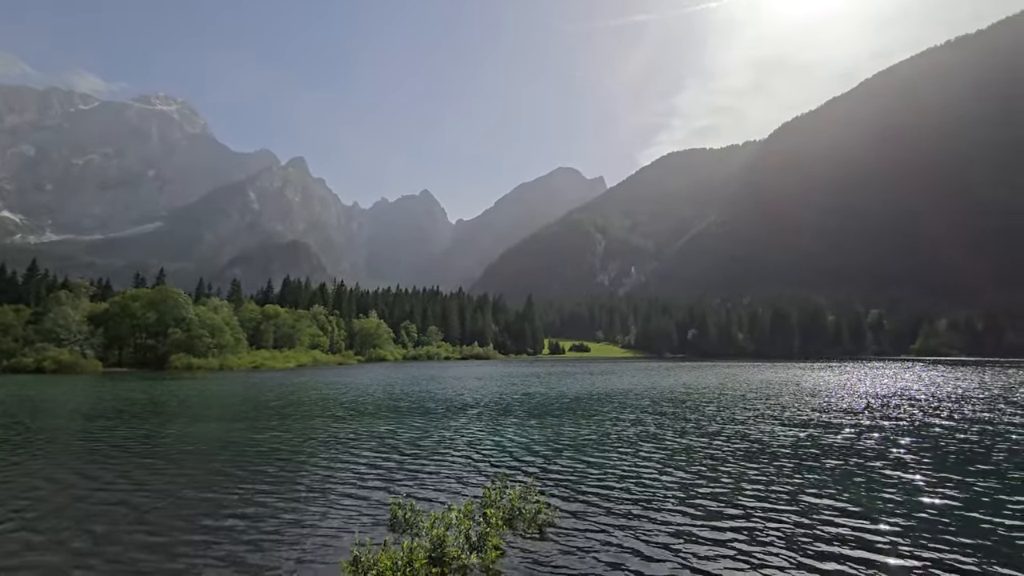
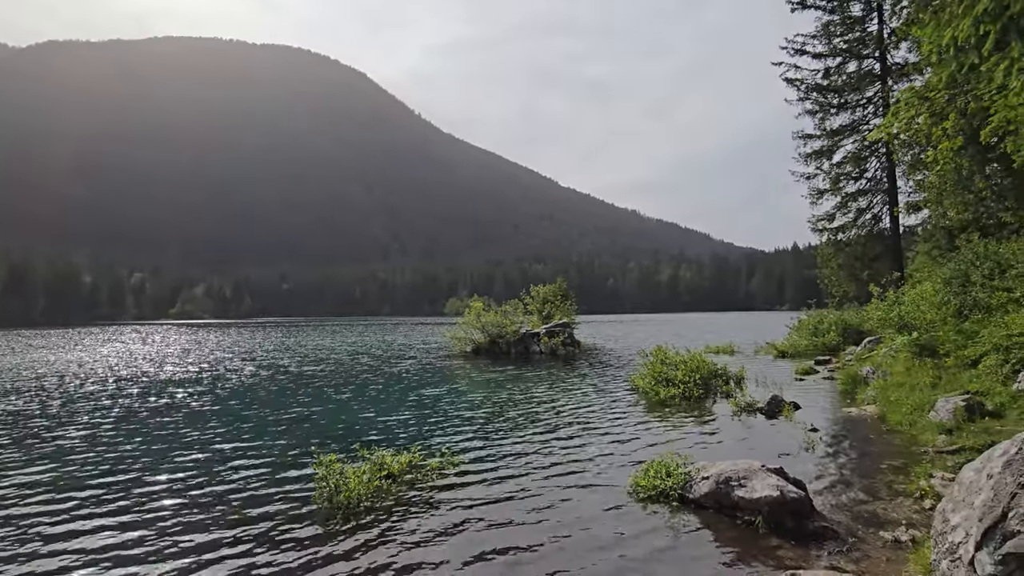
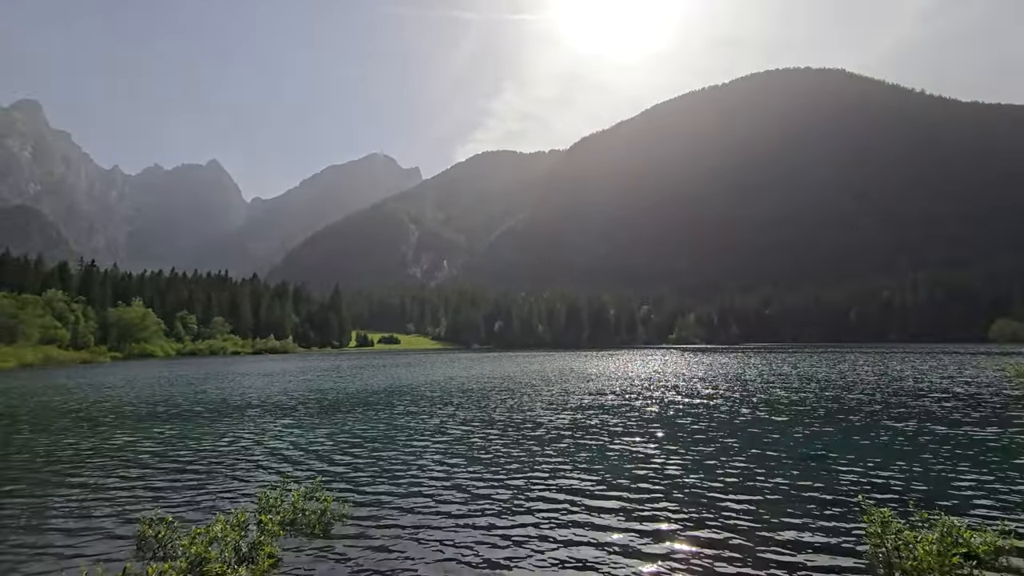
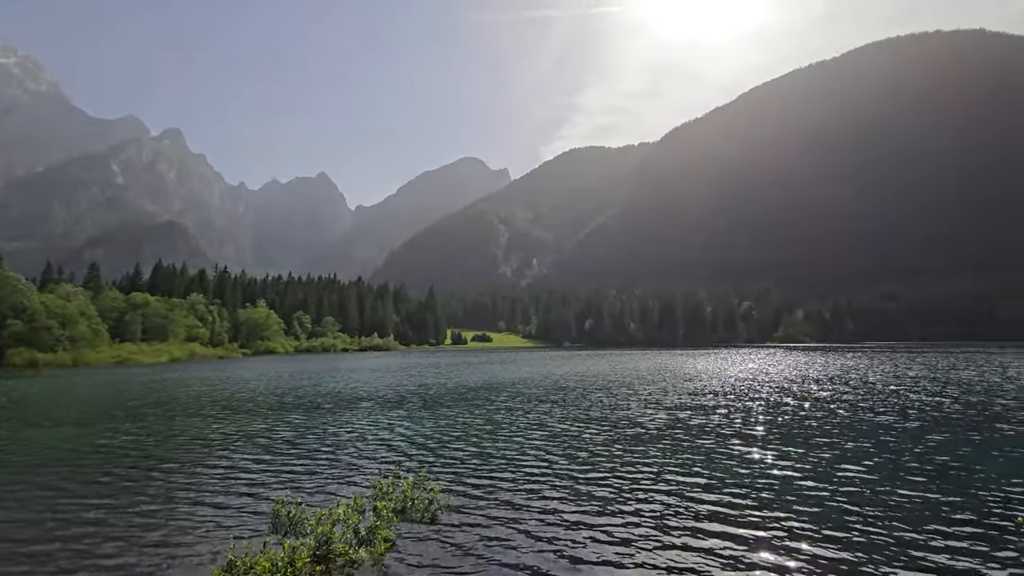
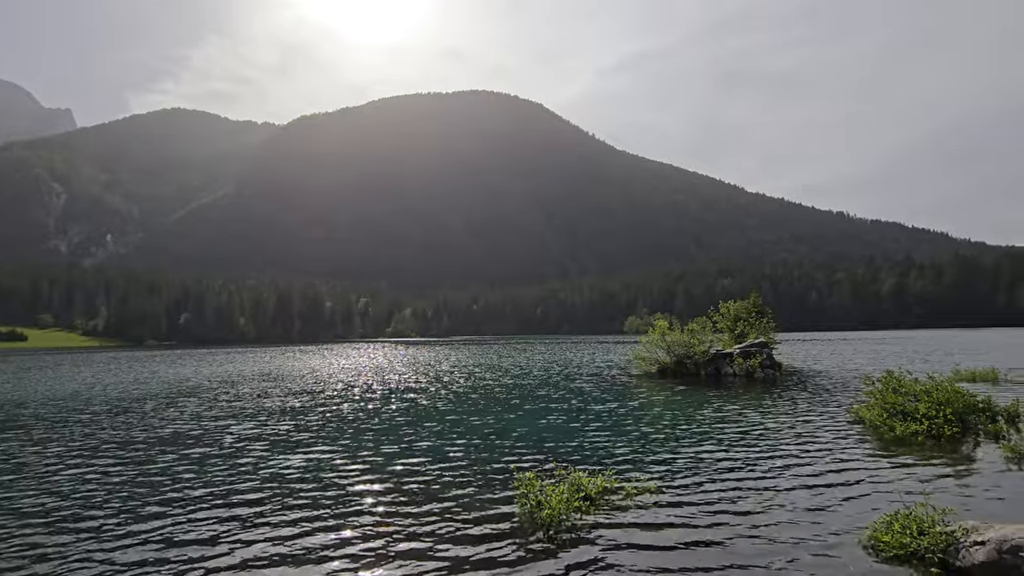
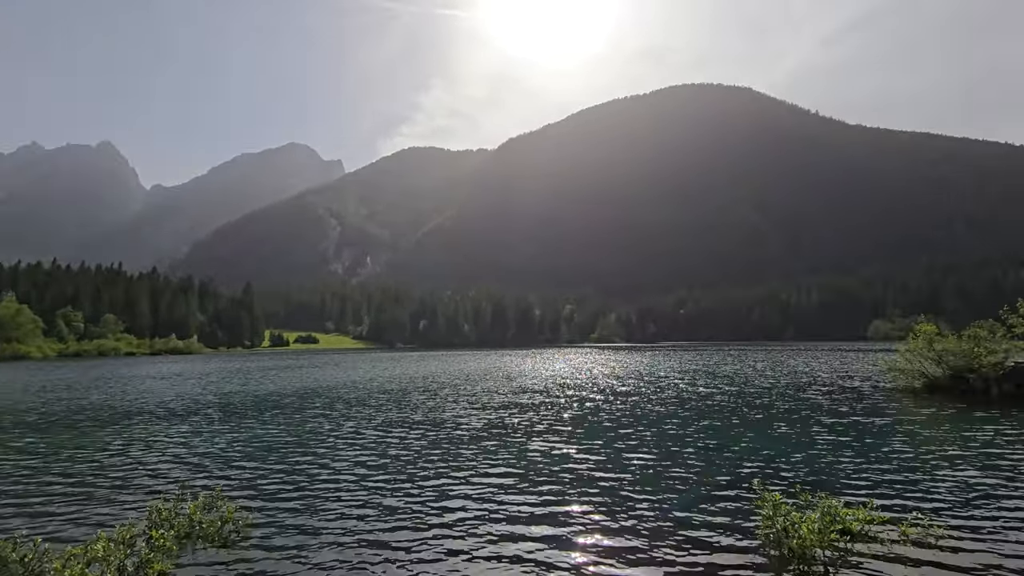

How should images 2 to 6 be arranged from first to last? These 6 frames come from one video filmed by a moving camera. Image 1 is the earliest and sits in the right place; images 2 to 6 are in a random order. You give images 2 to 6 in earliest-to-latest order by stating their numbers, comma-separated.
4, 3, 6, 5, 2
